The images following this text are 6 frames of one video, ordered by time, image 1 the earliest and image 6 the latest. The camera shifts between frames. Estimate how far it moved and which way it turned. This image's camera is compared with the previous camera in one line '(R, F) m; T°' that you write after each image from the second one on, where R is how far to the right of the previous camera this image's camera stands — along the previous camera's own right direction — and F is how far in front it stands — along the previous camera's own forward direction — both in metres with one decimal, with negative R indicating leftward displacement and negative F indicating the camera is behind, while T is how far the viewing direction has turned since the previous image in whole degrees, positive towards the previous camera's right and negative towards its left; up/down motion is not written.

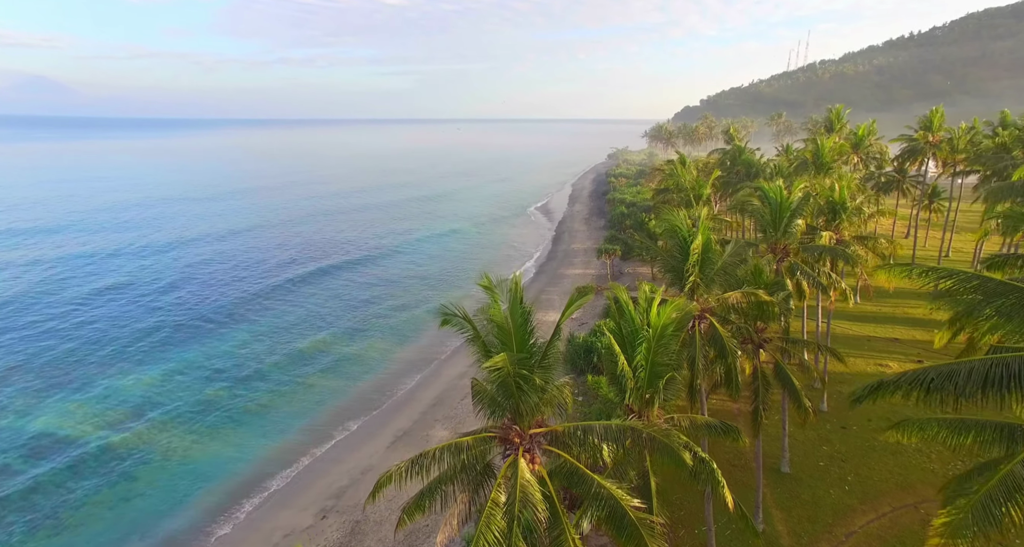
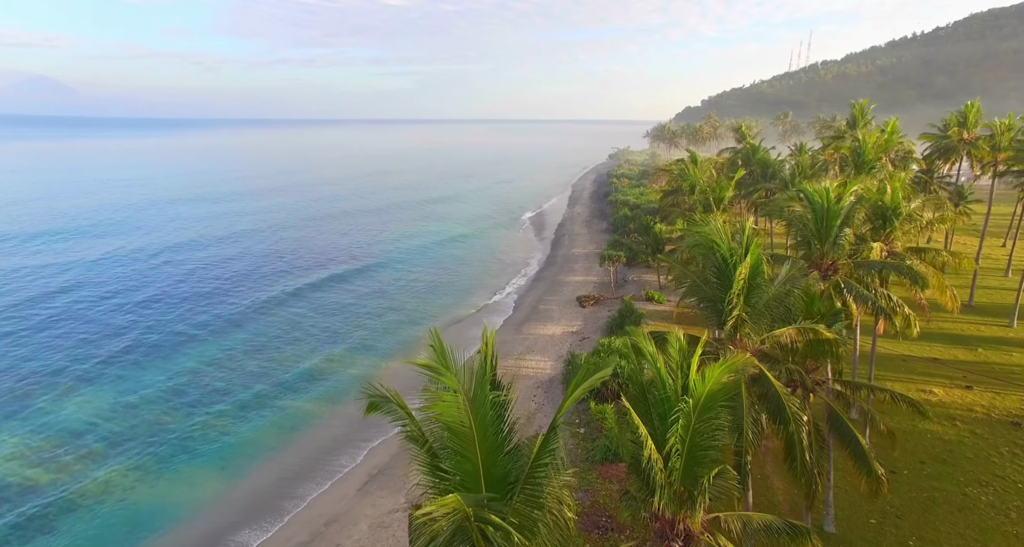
(+0.3, +3.5) m; 0°
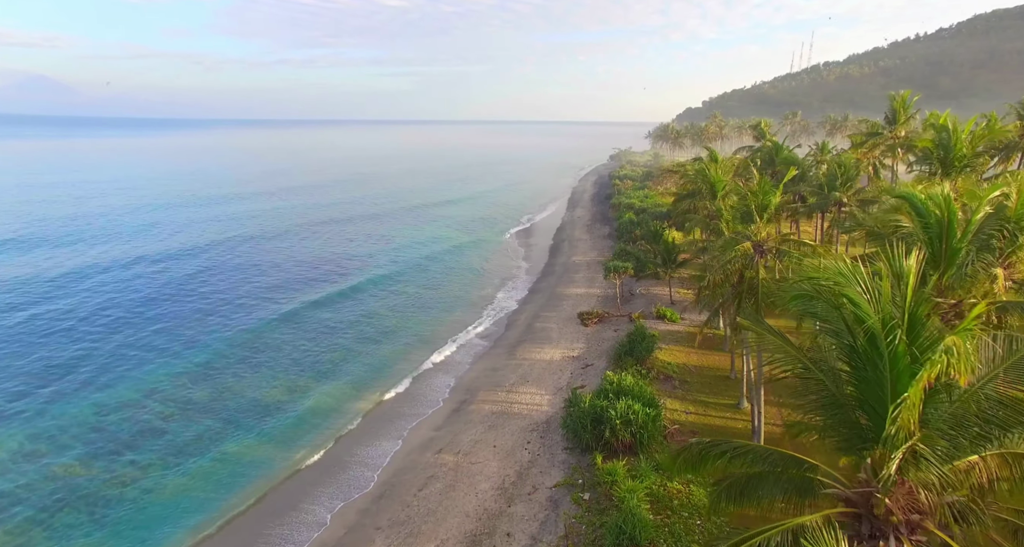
(+0.4, +5.0) m; 0°
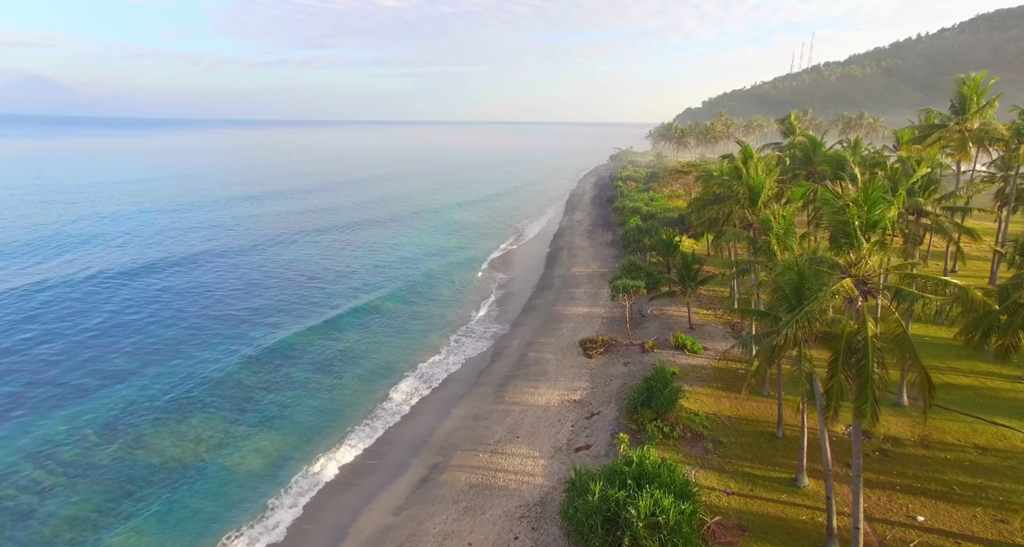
(+0.5, +6.3) m; 0°
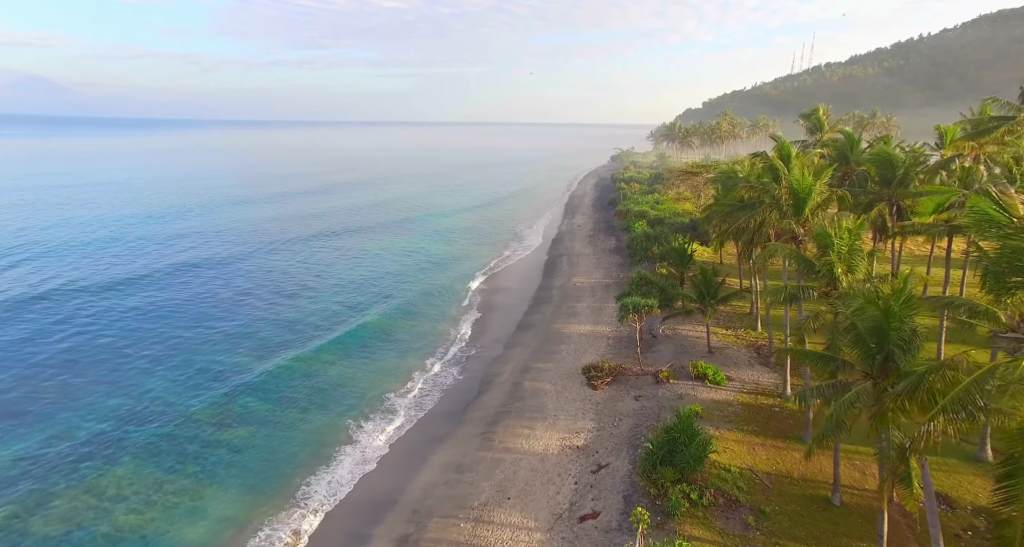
(+0.3, +4.4) m; 0°
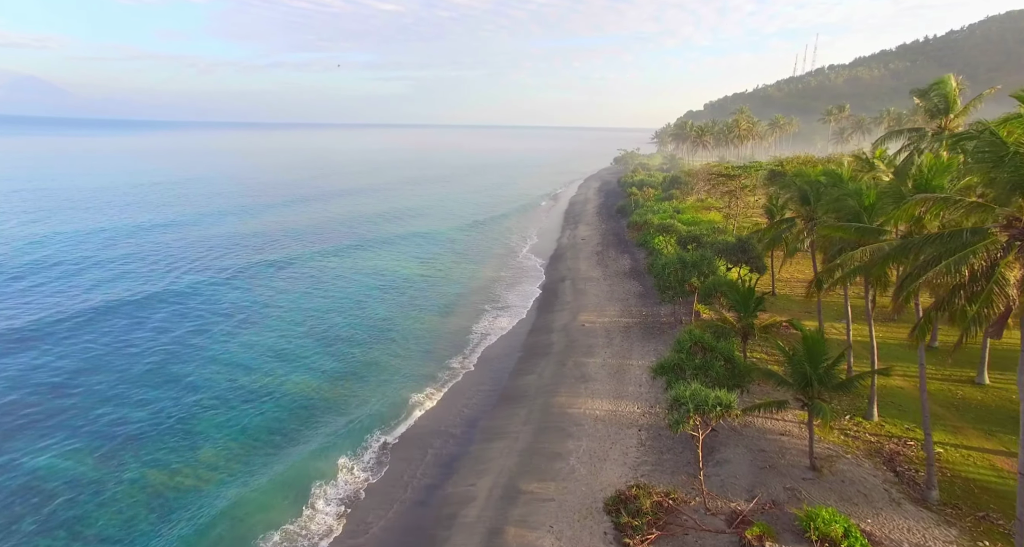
(+0.7, +11.7) m; 0°
